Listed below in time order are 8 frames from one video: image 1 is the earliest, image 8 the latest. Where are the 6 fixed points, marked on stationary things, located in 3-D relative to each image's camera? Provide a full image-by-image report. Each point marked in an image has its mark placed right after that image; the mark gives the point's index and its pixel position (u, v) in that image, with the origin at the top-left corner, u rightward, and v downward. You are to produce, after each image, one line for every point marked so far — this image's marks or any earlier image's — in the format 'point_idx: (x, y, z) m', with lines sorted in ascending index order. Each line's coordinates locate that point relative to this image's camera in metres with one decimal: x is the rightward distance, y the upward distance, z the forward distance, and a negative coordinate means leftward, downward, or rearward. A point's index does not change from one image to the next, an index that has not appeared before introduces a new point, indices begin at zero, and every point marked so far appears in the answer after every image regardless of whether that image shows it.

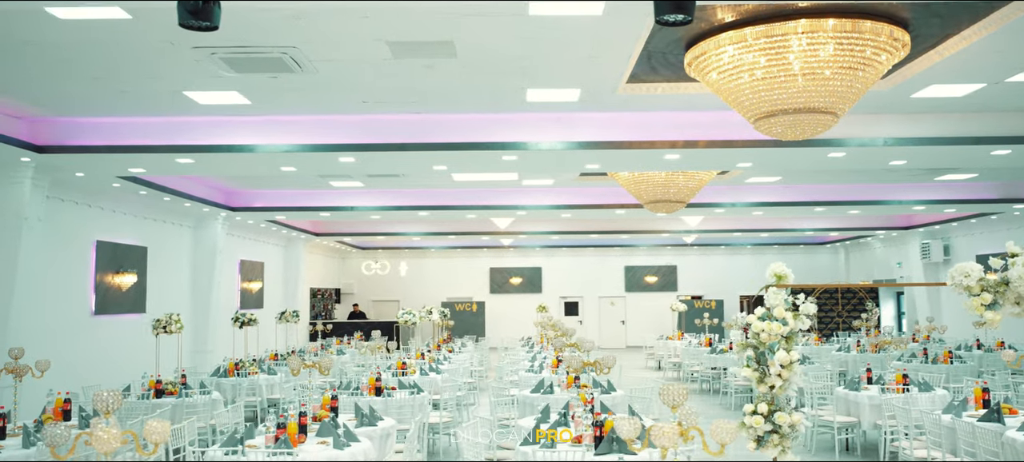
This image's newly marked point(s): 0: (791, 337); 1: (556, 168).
0: (+1.6, -0.6, +4.5) m
1: (+0.9, +1.0, +11.8) m
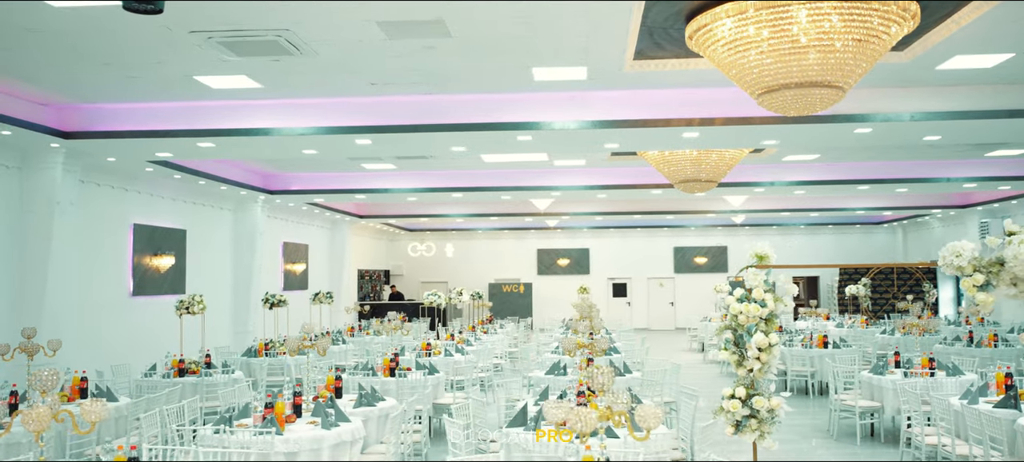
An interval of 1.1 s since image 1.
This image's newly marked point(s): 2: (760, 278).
0: (+1.5, -0.5, +4.3) m
1: (+1.1, +1.3, +11.6) m
2: (+1.4, -0.3, +4.4) m
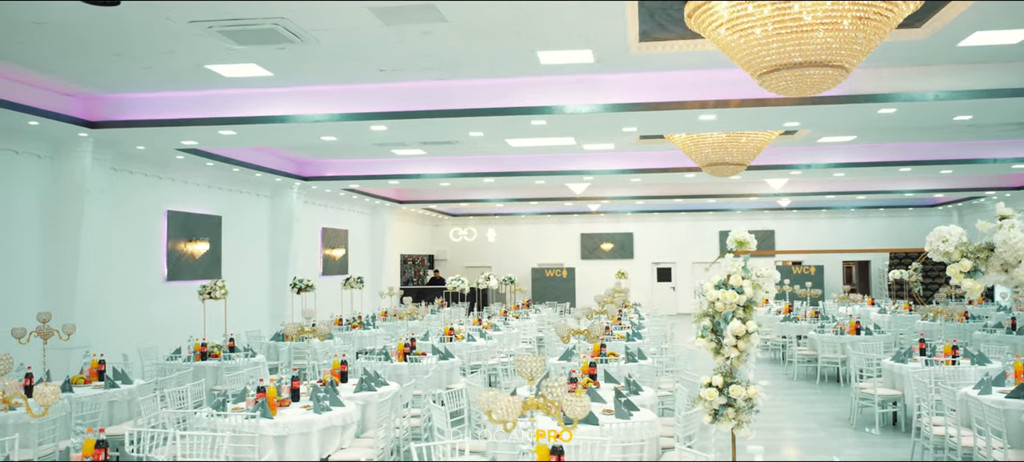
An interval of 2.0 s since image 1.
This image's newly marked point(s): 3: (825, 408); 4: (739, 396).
0: (+1.3, -0.4, +4.2) m
1: (+1.4, +1.5, +11.5) m
2: (+1.3, -0.2, +4.3) m
3: (+4.6, -2.6, +11.0) m
4: (+1.3, -0.9, +4.1) m
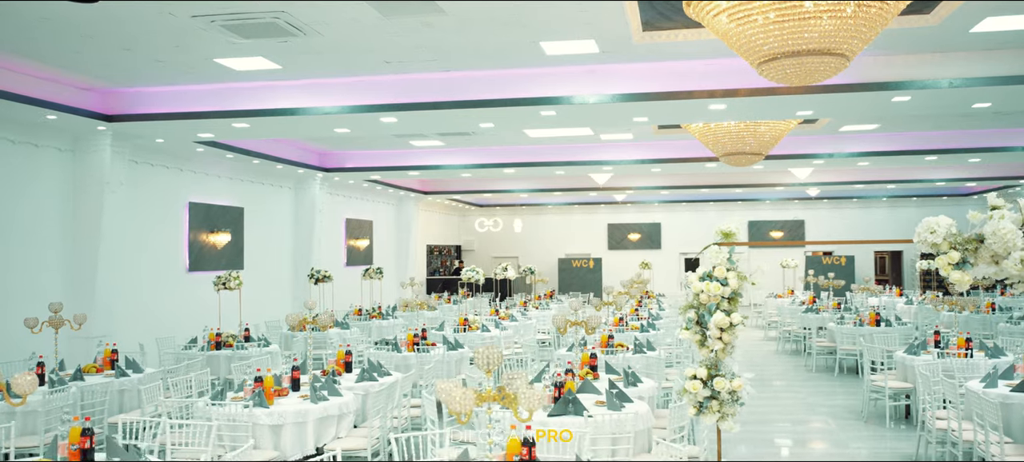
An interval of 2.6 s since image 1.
0: (+1.2, -0.4, +4.2) m
1: (+1.5, +1.7, +11.4) m
2: (+1.2, -0.1, +4.3) m
3: (+4.7, -2.5, +10.8) m
4: (+1.2, -0.9, +4.1) m
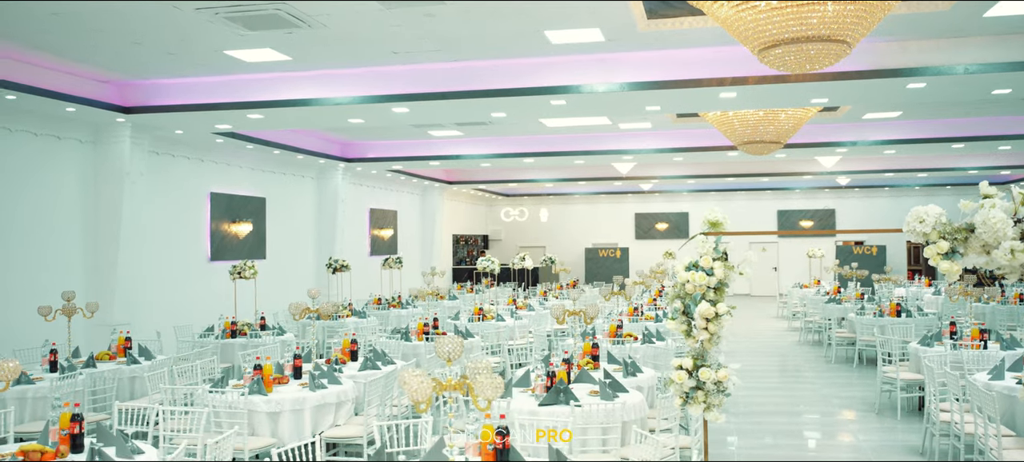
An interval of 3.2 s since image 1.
0: (+1.2, -0.3, +4.2) m
1: (+1.7, +1.8, +11.4) m
2: (+1.1, -0.1, +4.2) m
3: (+4.9, -2.3, +10.7) m
4: (+1.1, -0.8, +4.1) m
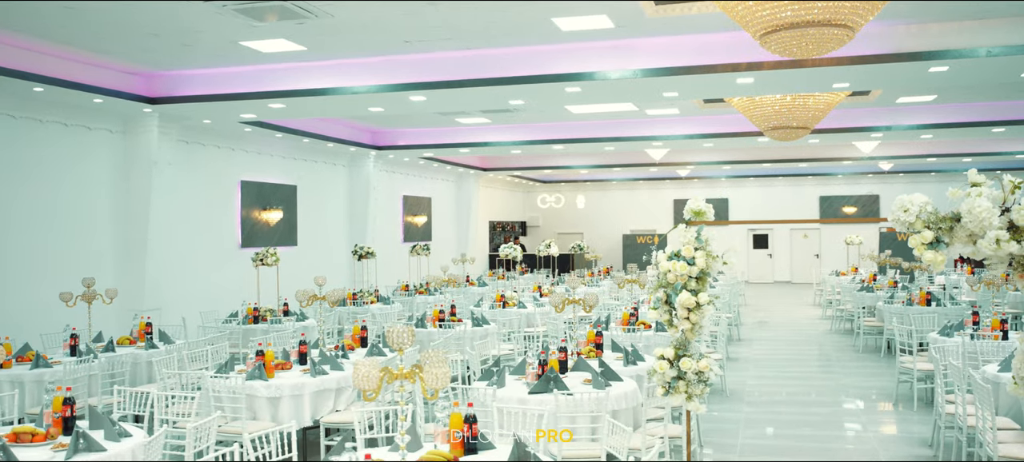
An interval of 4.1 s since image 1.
0: (+1.0, -0.3, +4.1) m
1: (+2.0, +2.0, +11.3) m
2: (+1.0, 0.0, +4.2) m
3: (+5.1, -2.1, +10.5) m
4: (+1.0, -0.7, +4.1) m
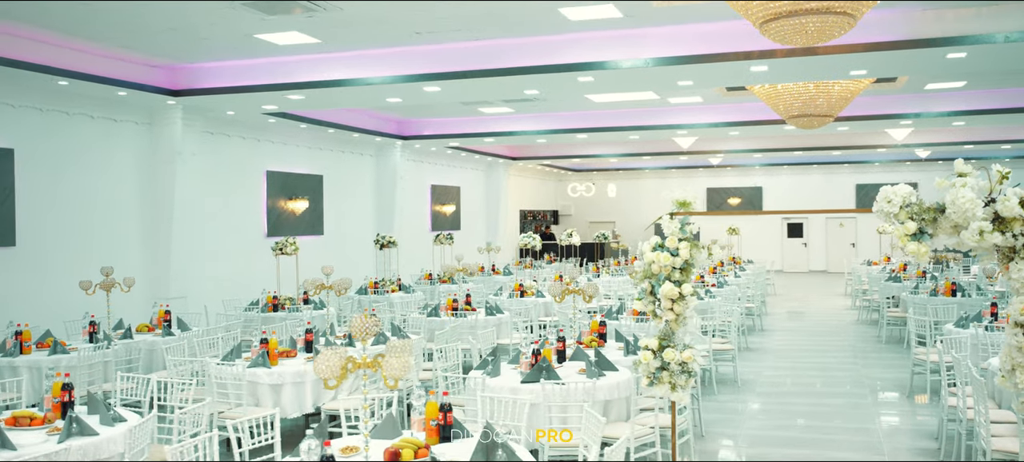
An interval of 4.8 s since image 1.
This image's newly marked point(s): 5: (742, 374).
0: (+1.0, -0.2, +4.1) m
1: (+2.2, +2.2, +11.2) m
2: (+0.9, 0.0, +4.2) m
3: (+5.3, -2.0, +10.4) m
4: (+0.9, -0.7, +4.1) m
5: (+3.1, -2.0, +10.2) m
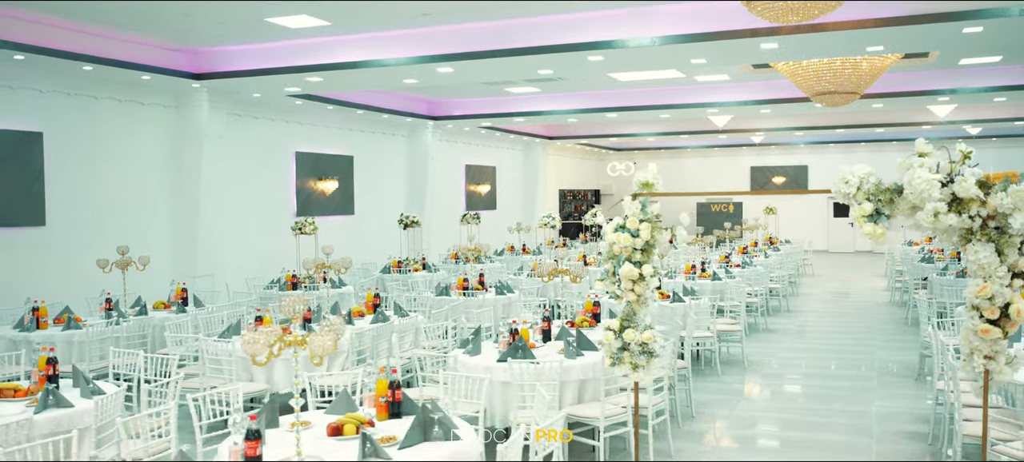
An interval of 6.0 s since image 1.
0: (+0.8, -0.1, +4.2) m
1: (+2.3, +2.5, +11.1) m
2: (+0.7, +0.1, +4.2) m
3: (+5.4, -1.7, +10.2) m
4: (+0.7, -0.6, +4.1) m
5: (+3.2, -1.7, +10.2) m
